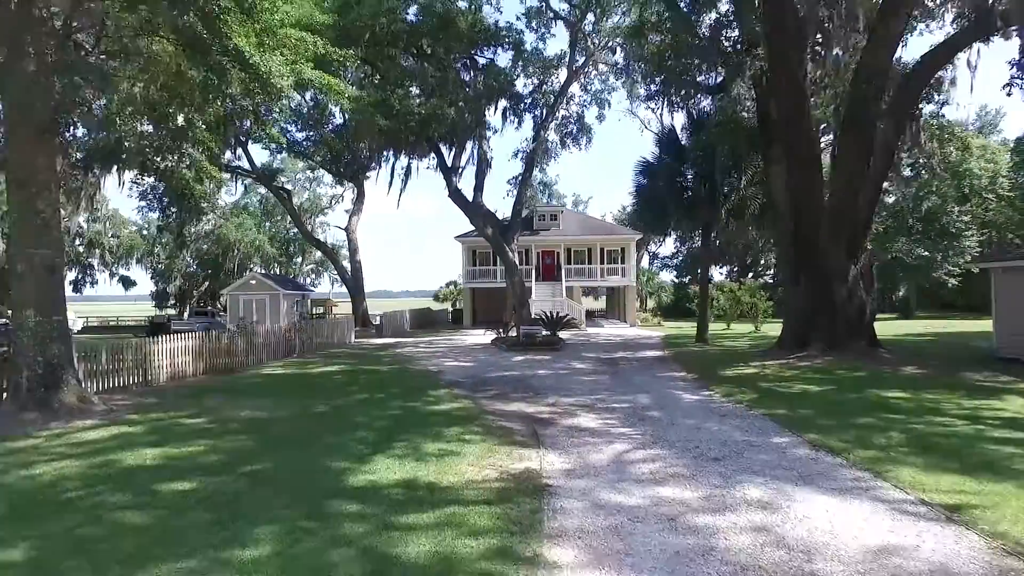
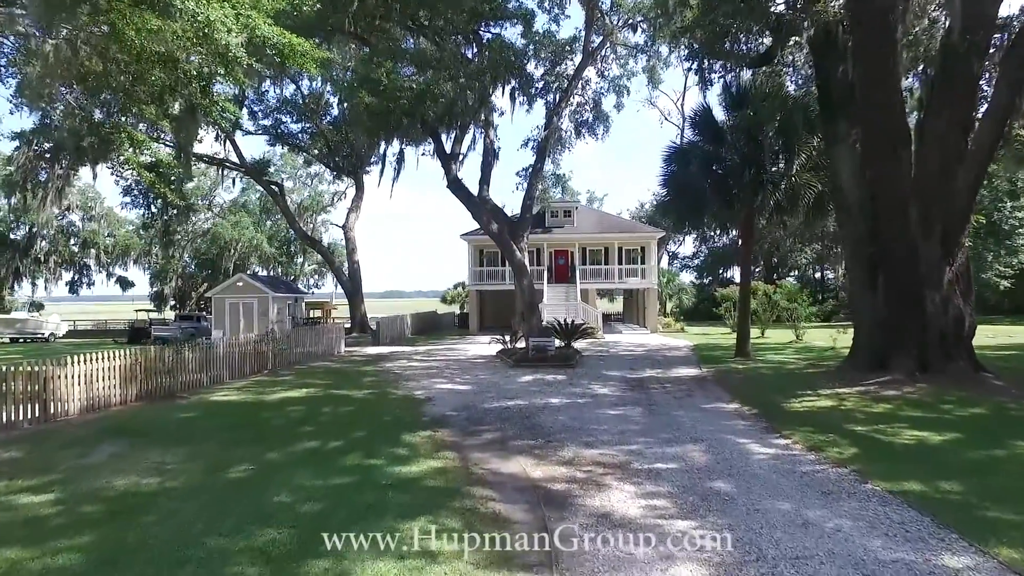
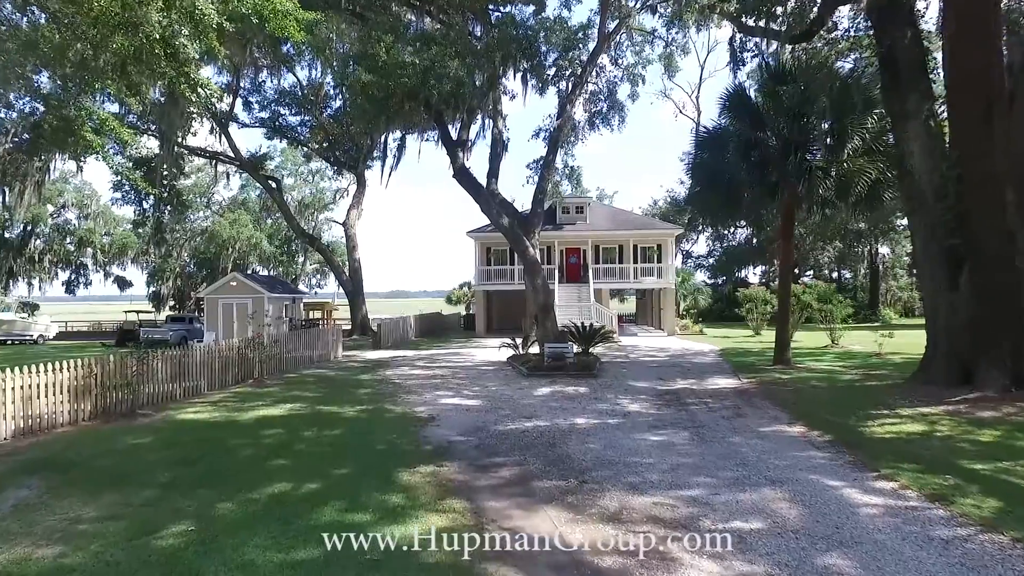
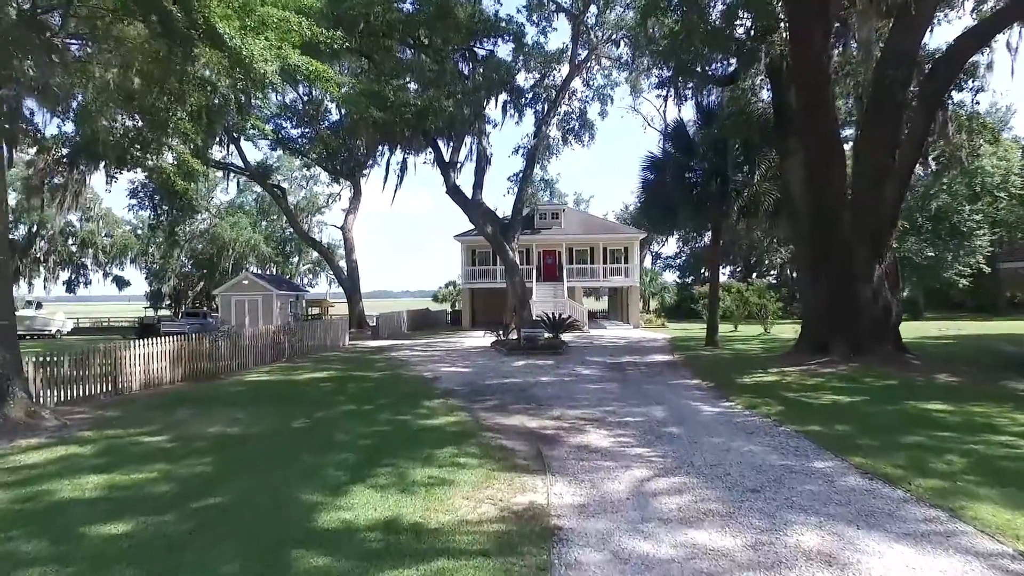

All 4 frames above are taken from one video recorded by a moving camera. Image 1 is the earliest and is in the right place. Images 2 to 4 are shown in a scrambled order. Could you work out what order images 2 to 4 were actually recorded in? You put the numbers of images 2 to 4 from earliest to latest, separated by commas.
4, 2, 3
